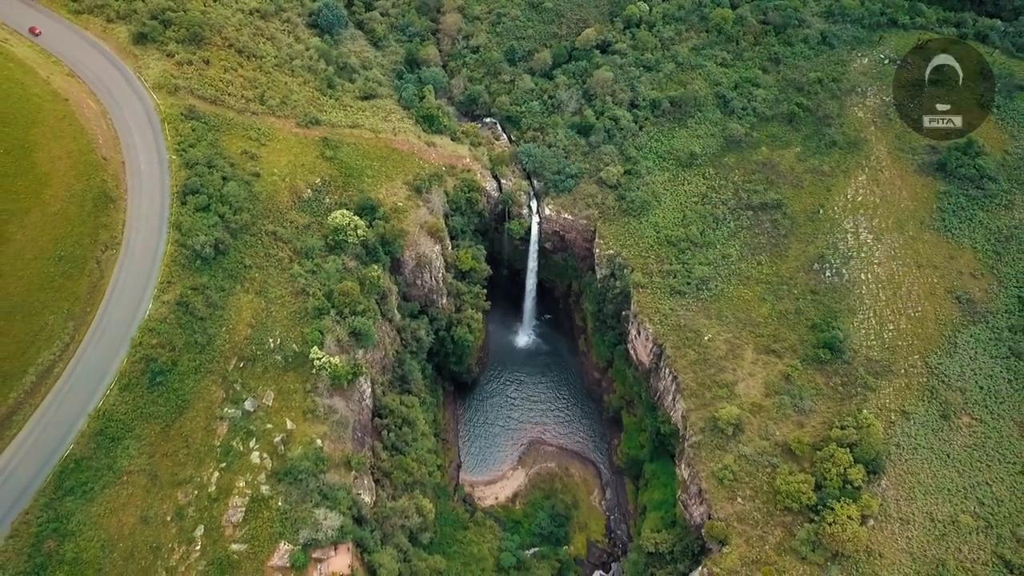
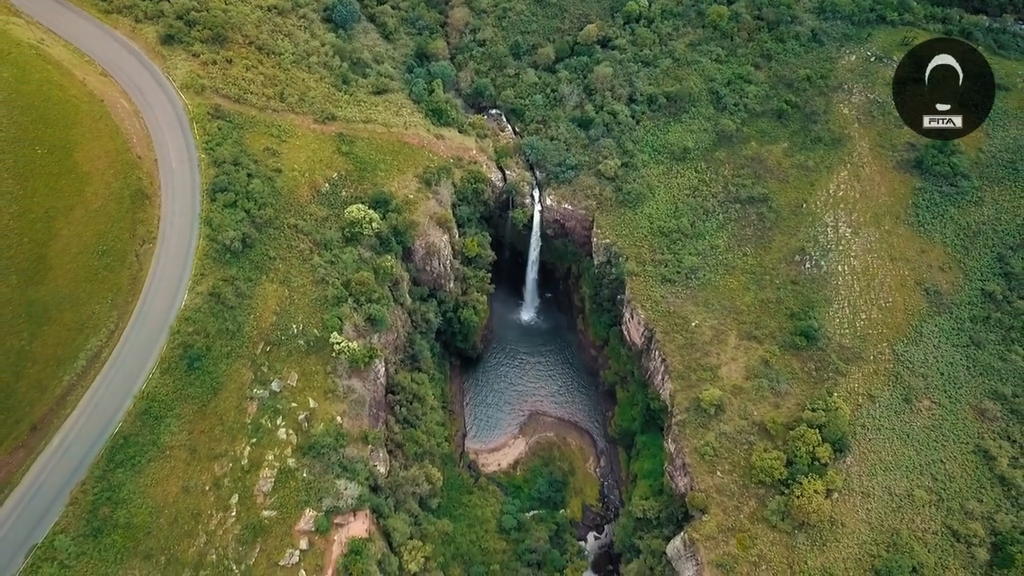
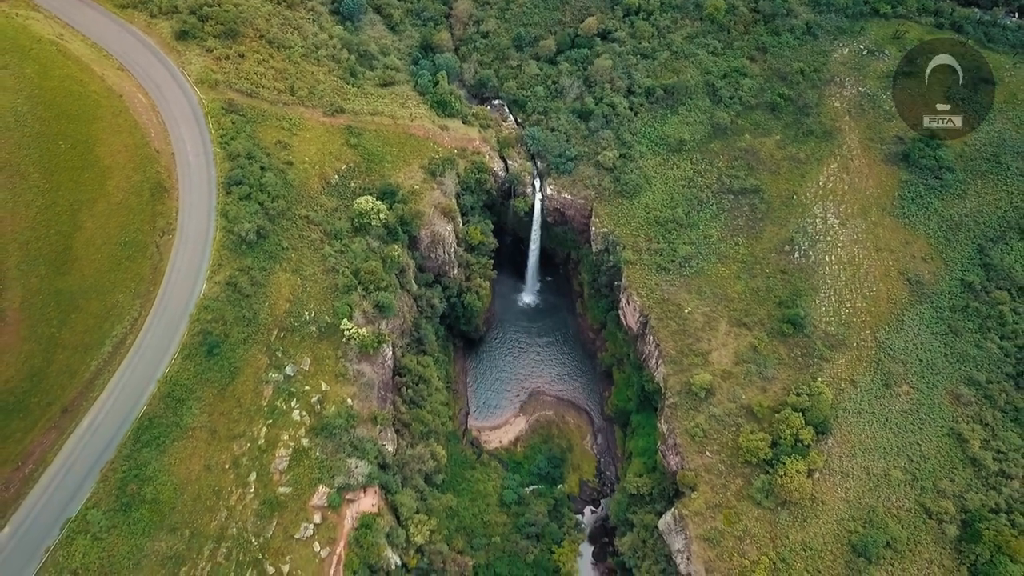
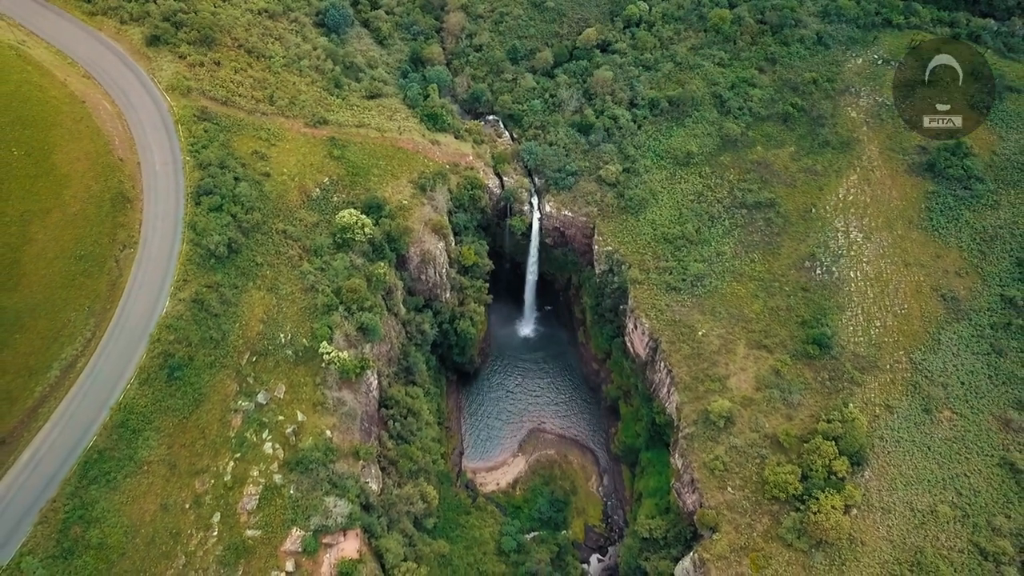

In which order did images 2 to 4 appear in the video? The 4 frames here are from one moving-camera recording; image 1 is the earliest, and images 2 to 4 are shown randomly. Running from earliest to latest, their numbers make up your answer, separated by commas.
4, 2, 3
